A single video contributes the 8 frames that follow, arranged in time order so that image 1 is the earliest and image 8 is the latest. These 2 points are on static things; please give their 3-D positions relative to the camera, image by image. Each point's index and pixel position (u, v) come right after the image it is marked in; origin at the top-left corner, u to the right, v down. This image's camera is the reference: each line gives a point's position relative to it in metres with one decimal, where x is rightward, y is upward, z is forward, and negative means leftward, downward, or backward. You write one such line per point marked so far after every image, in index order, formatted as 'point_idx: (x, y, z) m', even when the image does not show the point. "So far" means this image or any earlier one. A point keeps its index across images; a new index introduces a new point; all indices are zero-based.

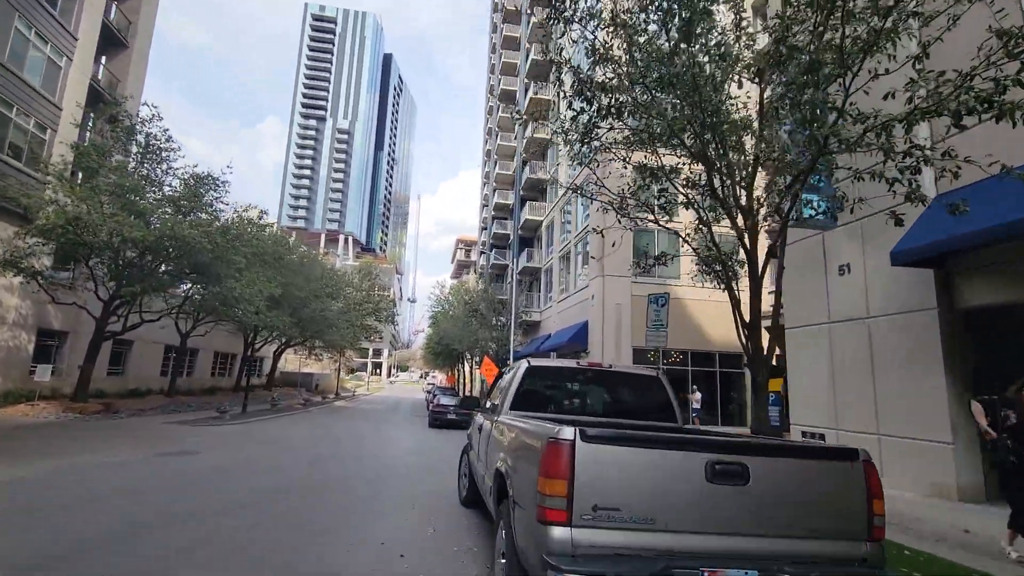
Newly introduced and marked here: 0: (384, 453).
0: (-4.8, -5.7, +18.6) m
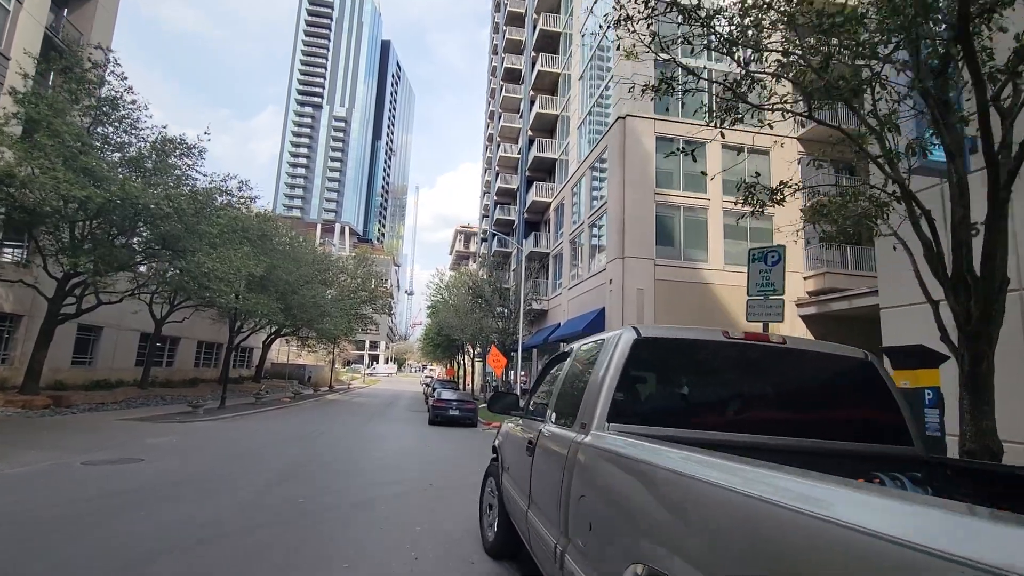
0: (-4.3, -5.0, +16.1) m
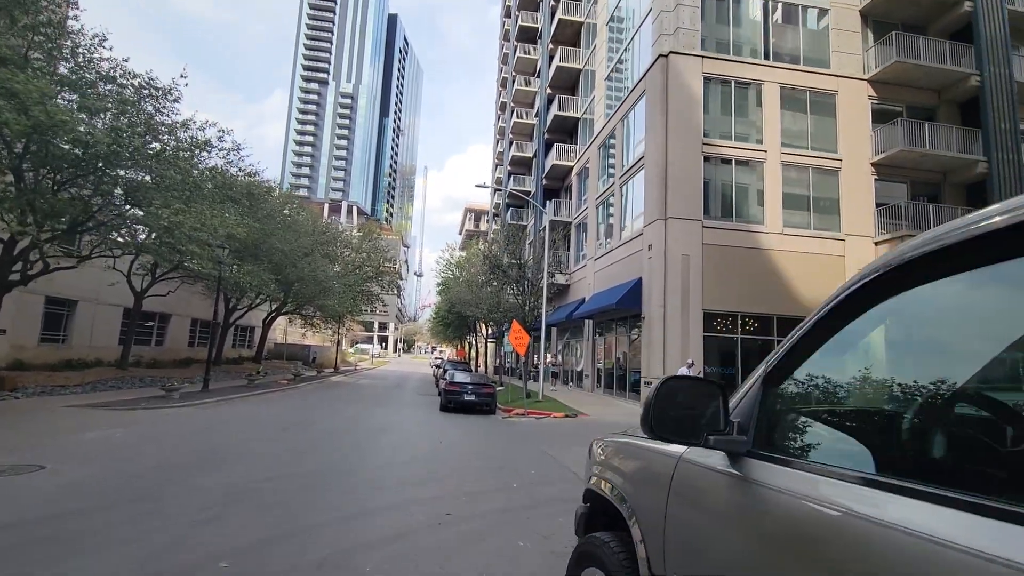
0: (-3.5, -3.9, +13.2) m
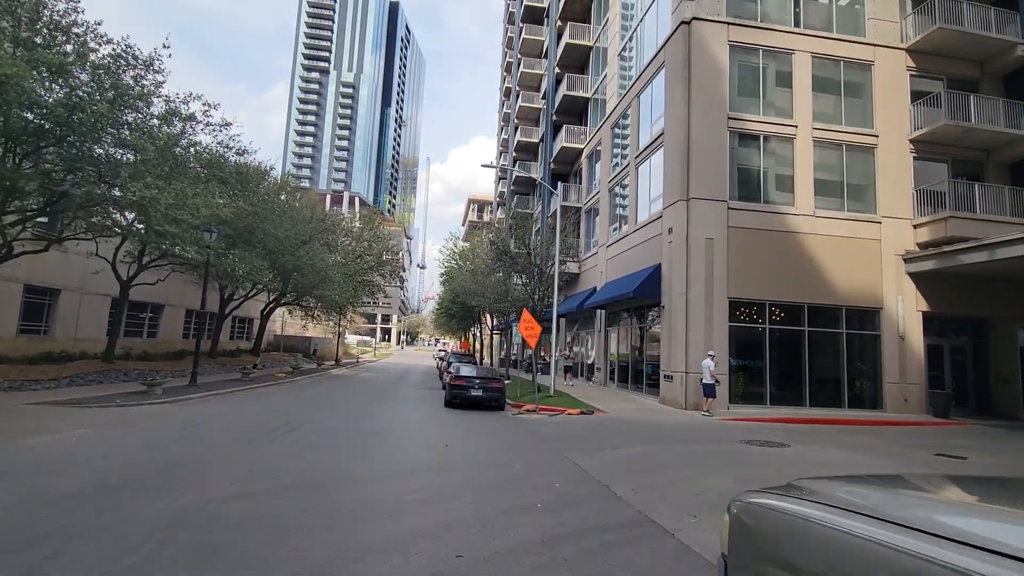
0: (-3.2, -3.5, +11.9) m
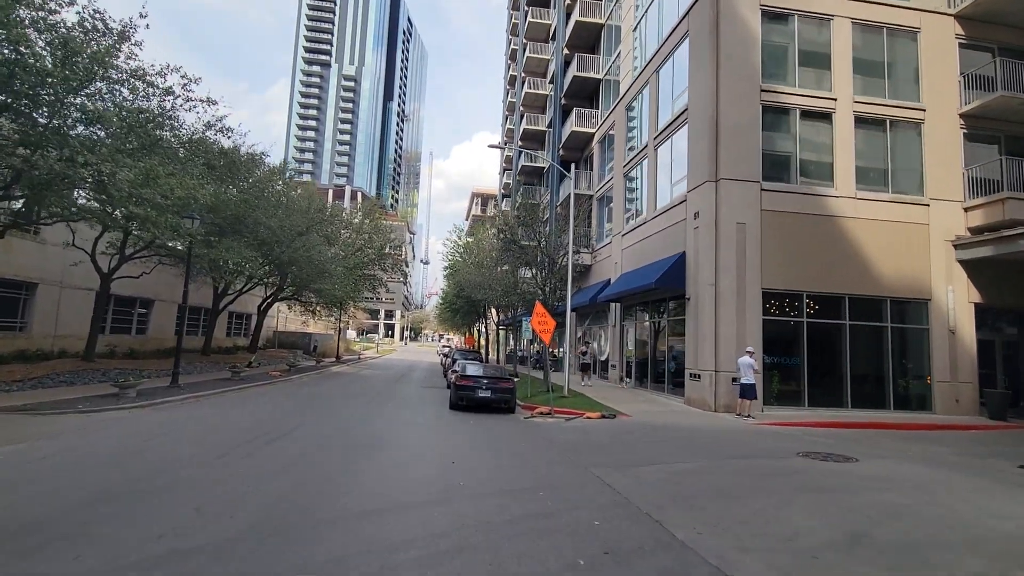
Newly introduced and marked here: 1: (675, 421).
0: (-2.9, -3.3, +10.3) m
1: (+4.5, -3.7, +13.8) m
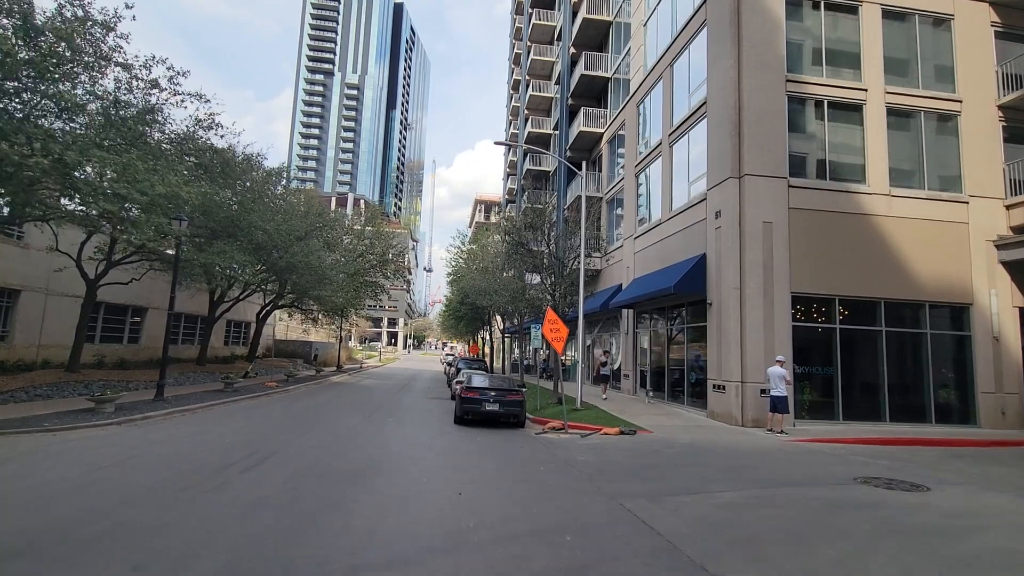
0: (-2.6, -3.3, +9.2) m
1: (+4.8, -3.7, +12.6) m
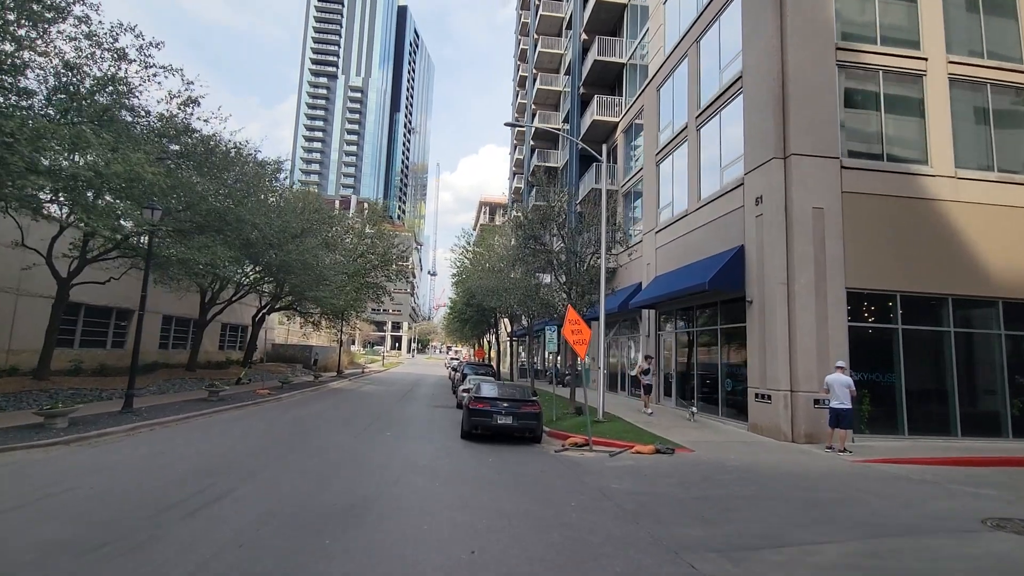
0: (-2.3, -3.2, +7.3) m
1: (+5.1, -3.6, +10.7) m
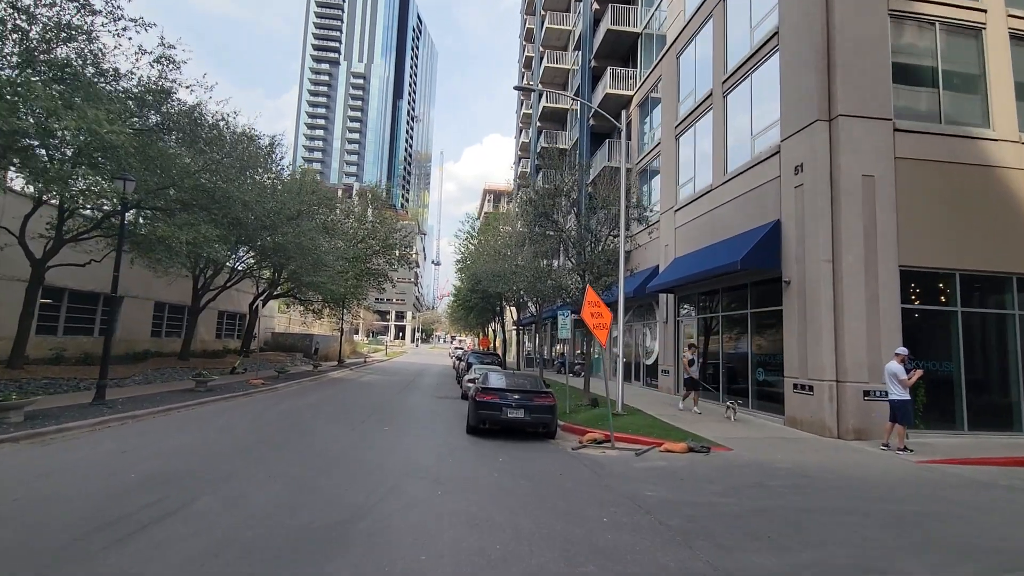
0: (-2.0, -2.8, +6.0) m
1: (+5.4, -3.1, +9.3) m
